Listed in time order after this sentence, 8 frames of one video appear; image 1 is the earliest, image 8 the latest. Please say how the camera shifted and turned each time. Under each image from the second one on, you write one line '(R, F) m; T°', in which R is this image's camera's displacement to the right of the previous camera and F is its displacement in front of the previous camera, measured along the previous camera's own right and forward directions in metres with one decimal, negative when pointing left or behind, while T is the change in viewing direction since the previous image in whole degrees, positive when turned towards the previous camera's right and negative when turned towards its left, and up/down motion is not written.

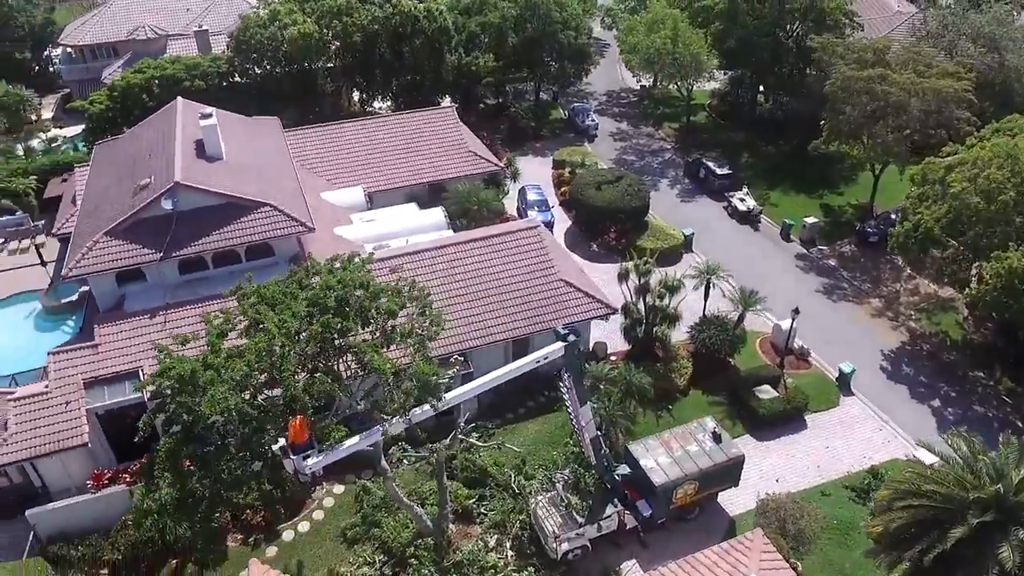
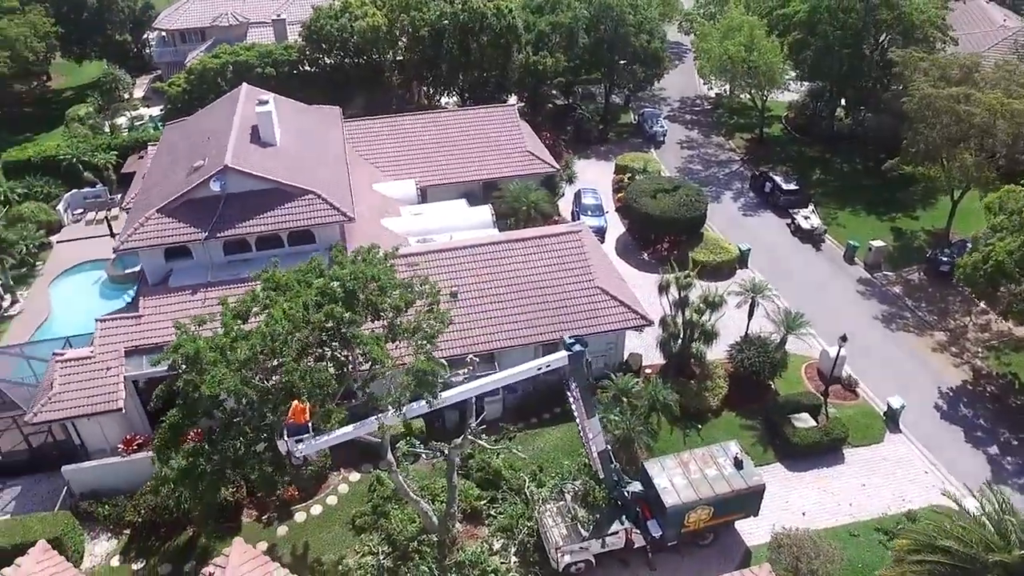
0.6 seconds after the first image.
(+1.9, +0.4) m; -6°
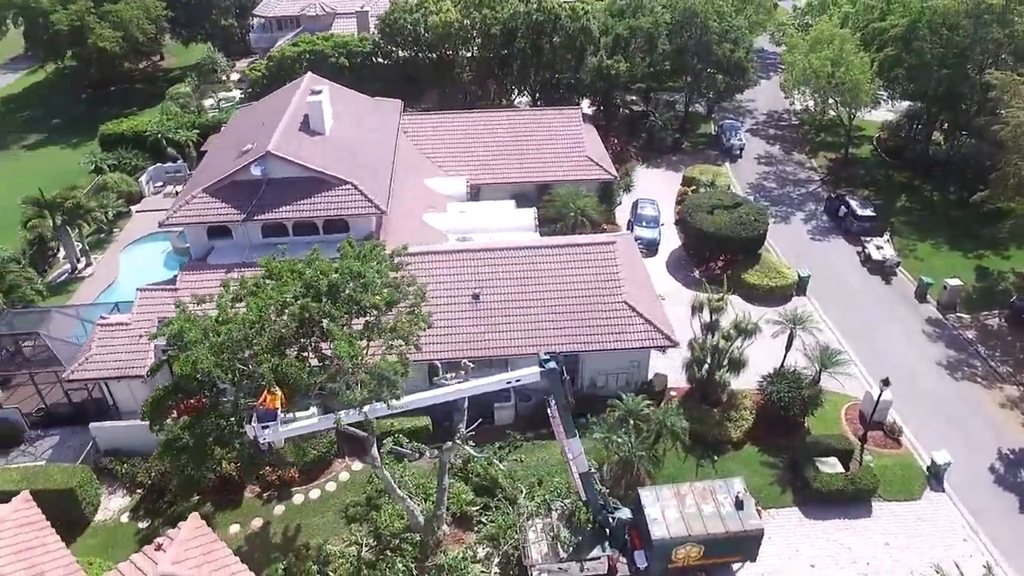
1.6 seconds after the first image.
(+3.3, +0.7) m; -8°
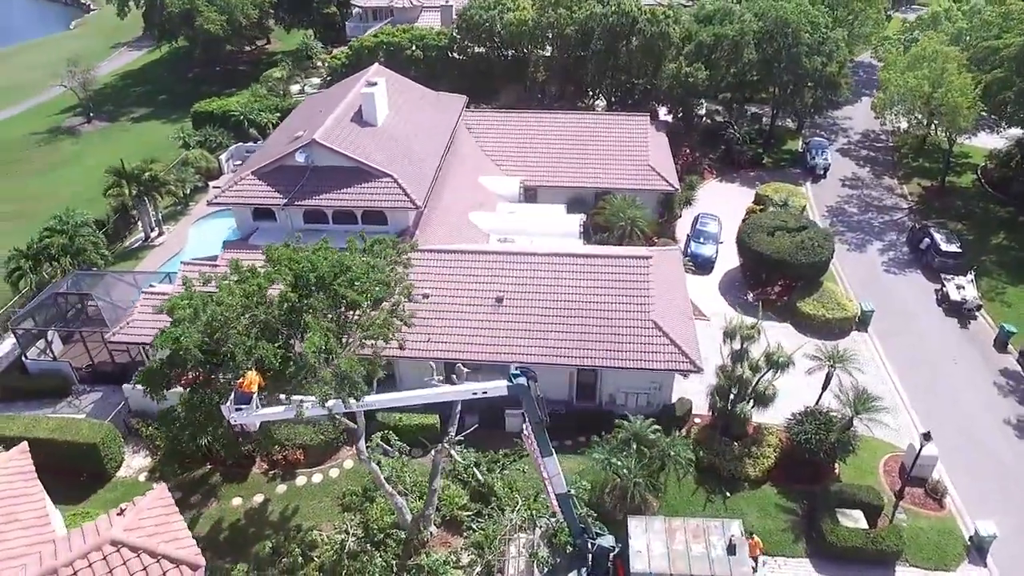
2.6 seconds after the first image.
(+3.3, +0.8) m; -8°
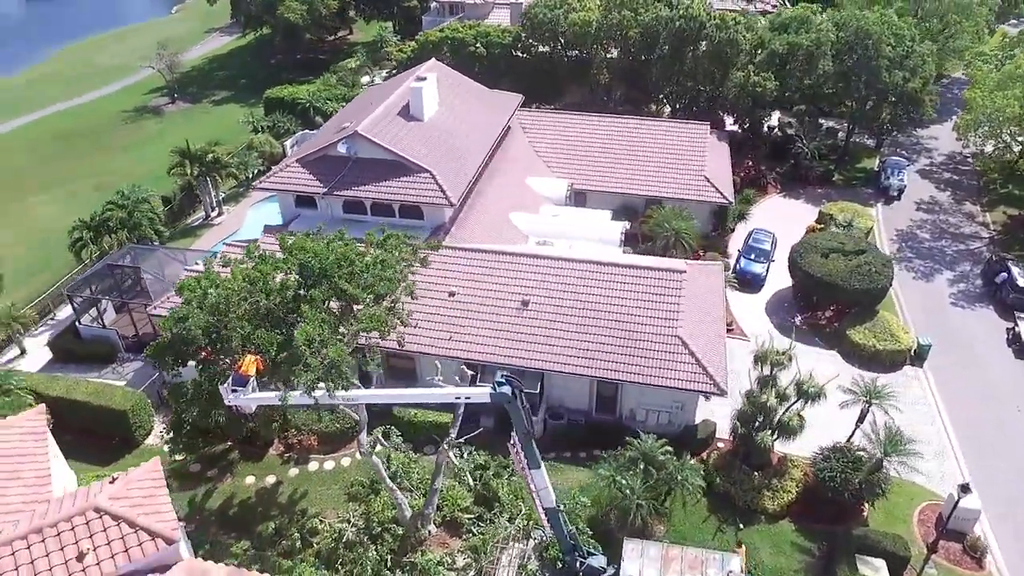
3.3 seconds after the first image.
(+2.2, +0.6) m; -6°
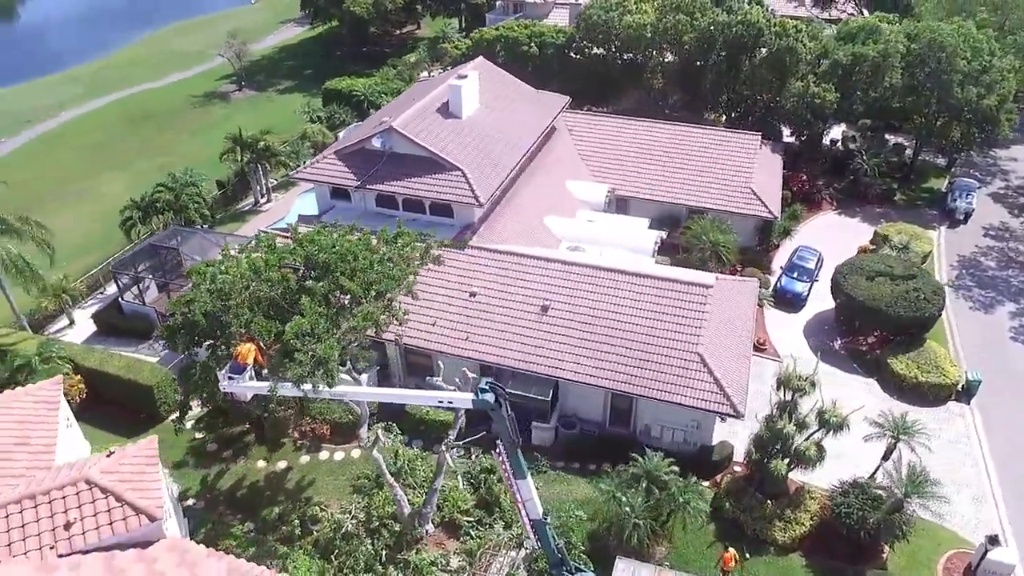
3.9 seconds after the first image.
(+1.9, +0.4) m; -5°
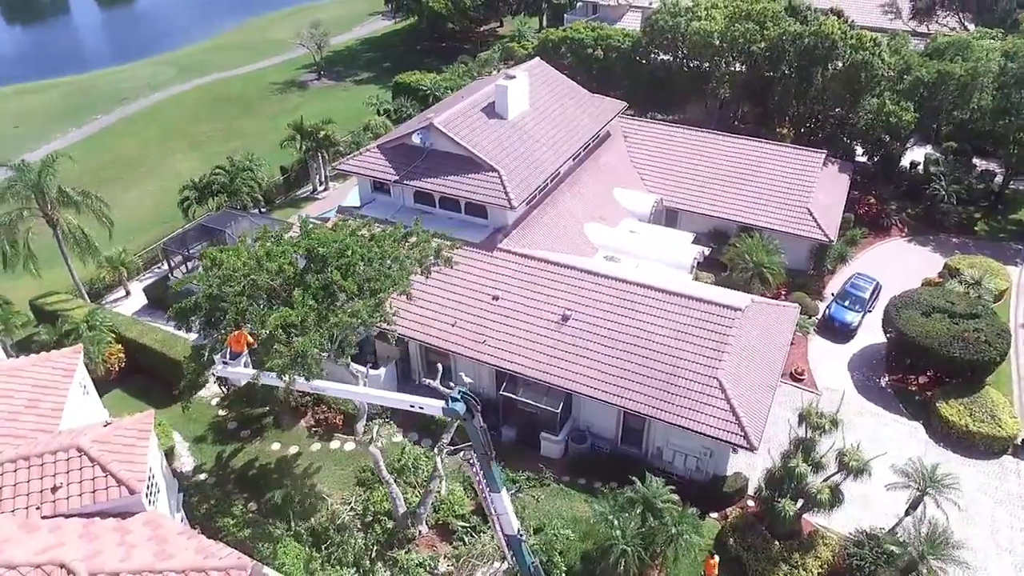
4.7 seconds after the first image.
(+2.6, +0.6) m; -7°
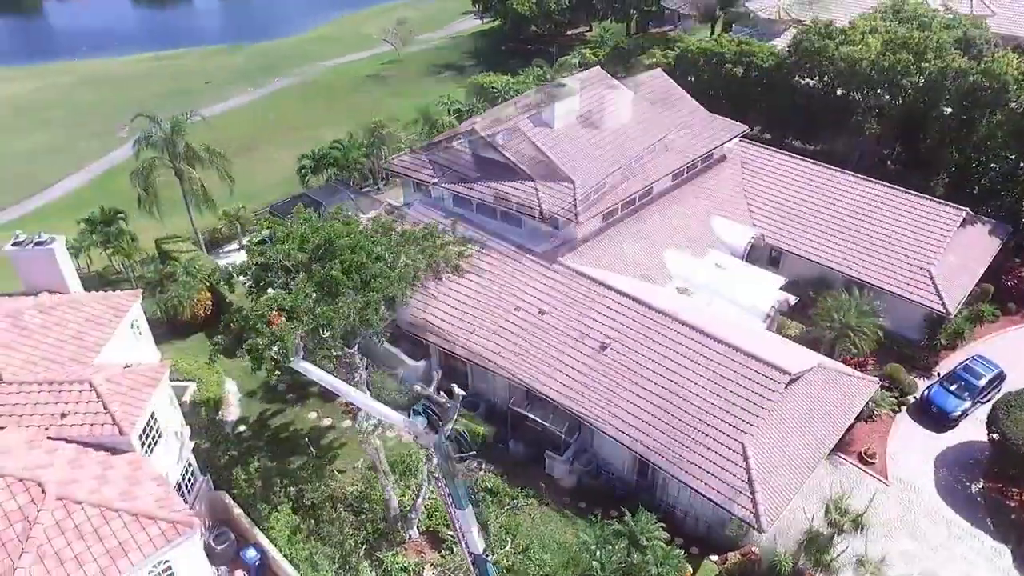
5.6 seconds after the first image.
(+5.0, +1.4) m; -14°
